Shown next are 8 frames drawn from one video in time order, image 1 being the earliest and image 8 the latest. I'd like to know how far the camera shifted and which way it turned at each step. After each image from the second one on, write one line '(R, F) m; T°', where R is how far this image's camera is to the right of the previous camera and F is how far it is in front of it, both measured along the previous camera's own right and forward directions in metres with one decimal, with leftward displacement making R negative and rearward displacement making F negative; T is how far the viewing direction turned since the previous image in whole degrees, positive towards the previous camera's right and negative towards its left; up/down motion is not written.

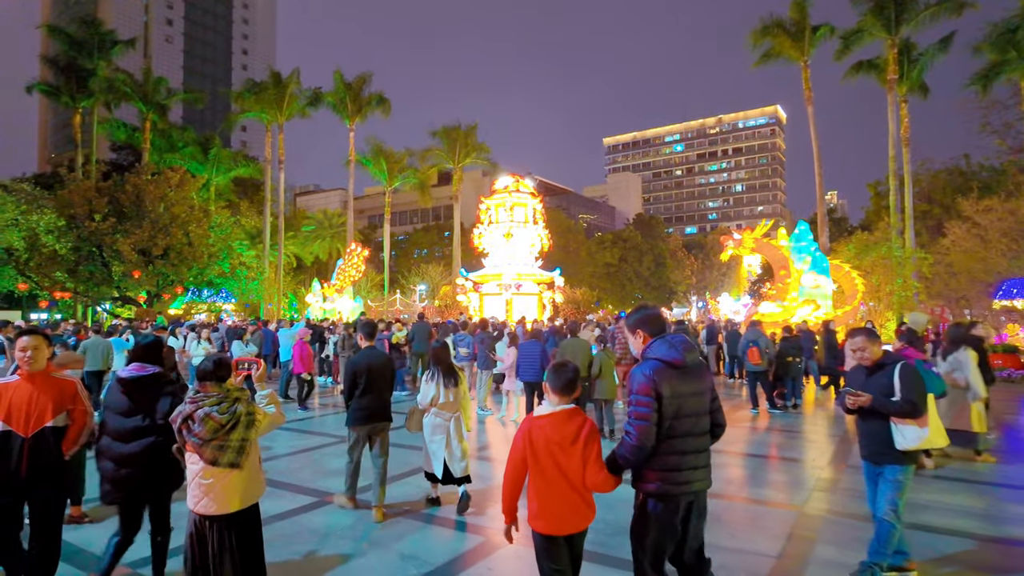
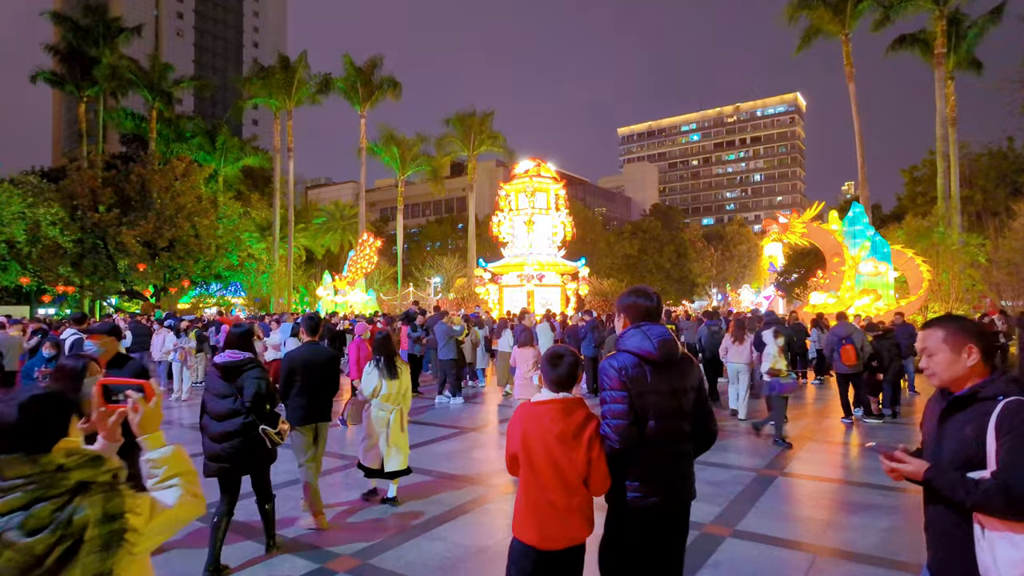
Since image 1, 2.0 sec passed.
(-0.4, +1.5) m; -1°
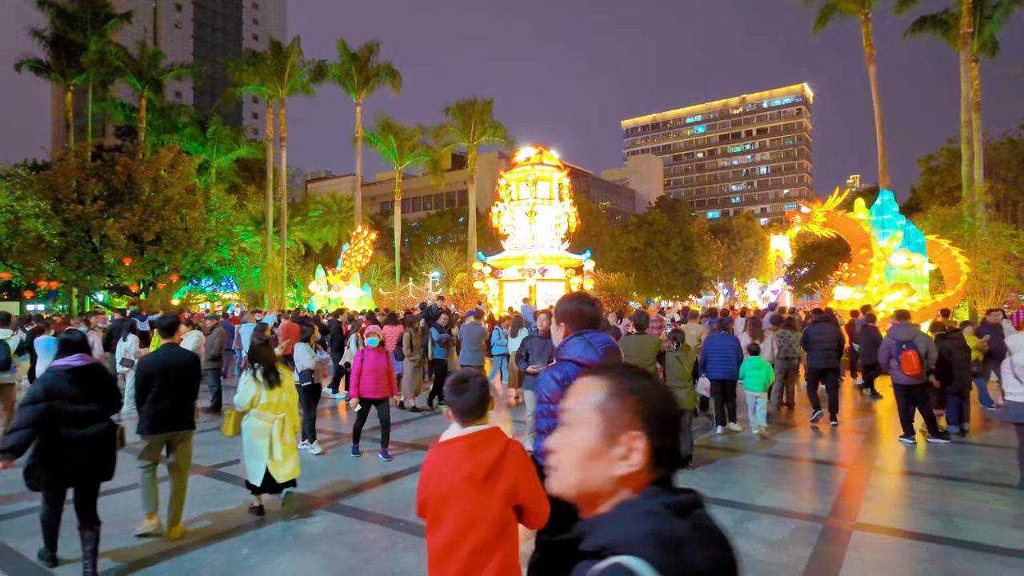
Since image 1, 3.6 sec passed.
(+0.1, +1.3) m; 0°
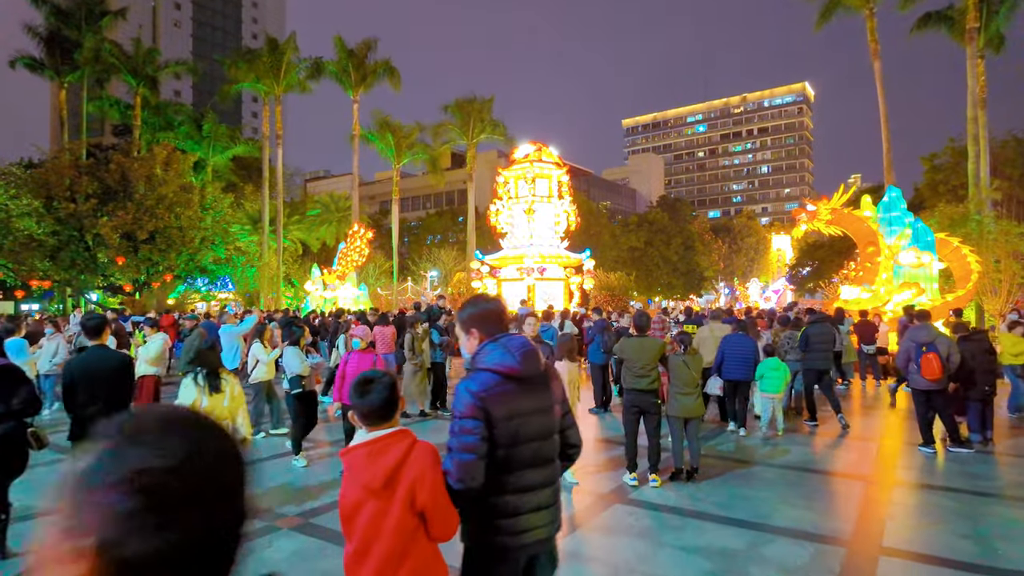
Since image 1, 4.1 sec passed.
(+0.1, +0.4) m; 0°
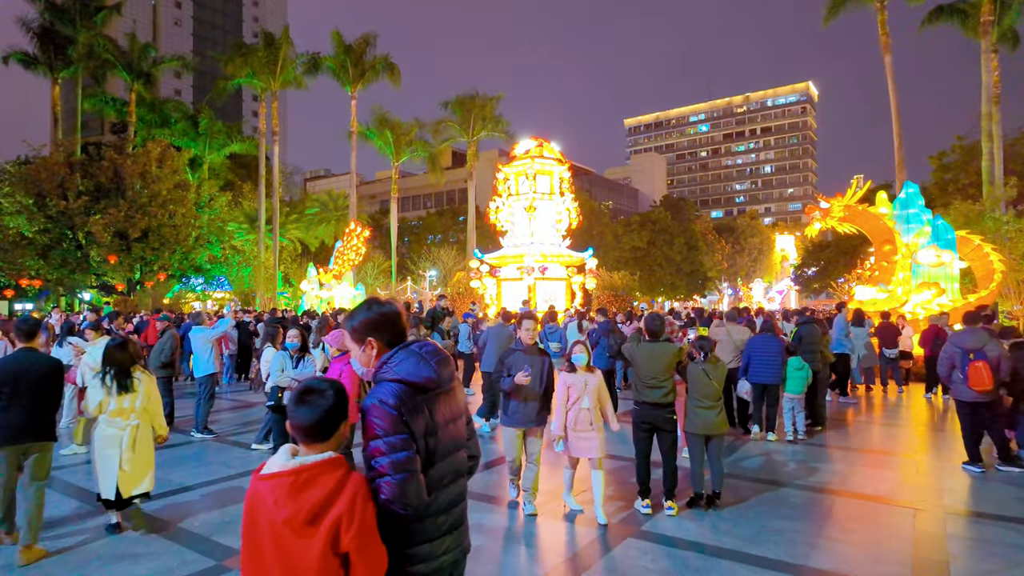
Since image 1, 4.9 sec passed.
(0.0, +0.7) m; 0°
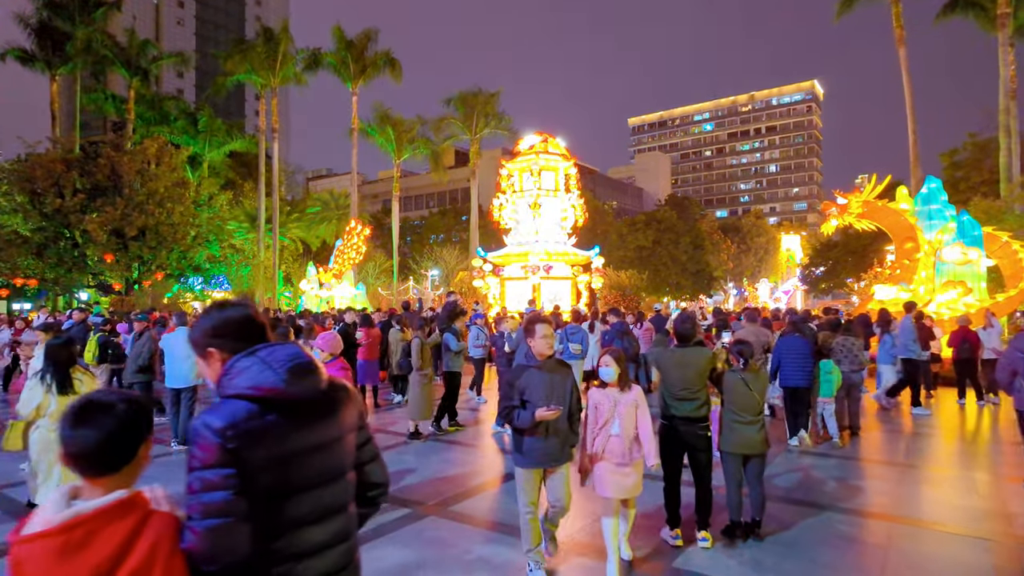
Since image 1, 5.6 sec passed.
(0.0, +0.6) m; 0°
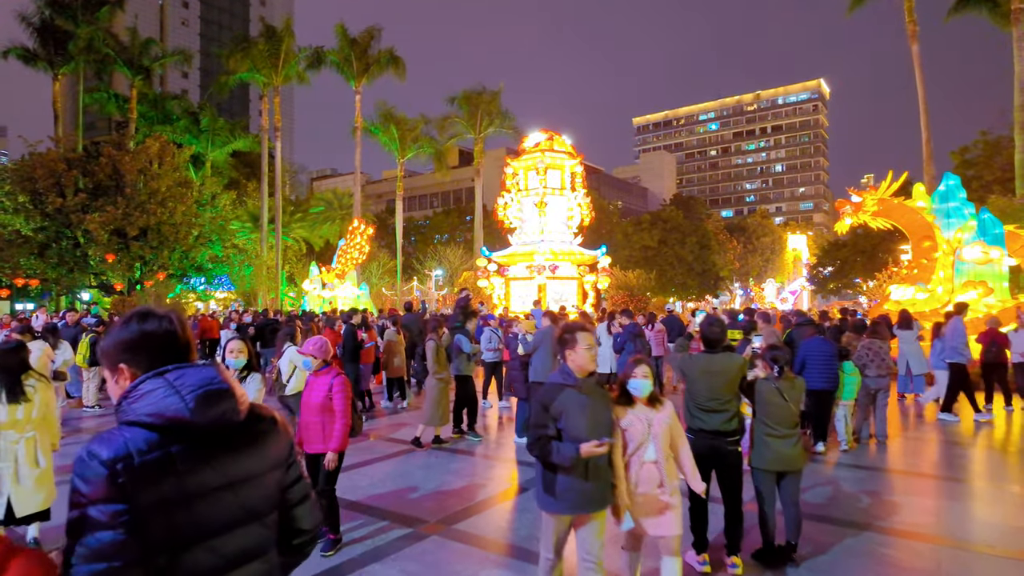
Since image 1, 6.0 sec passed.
(0.0, +0.4) m; 0°
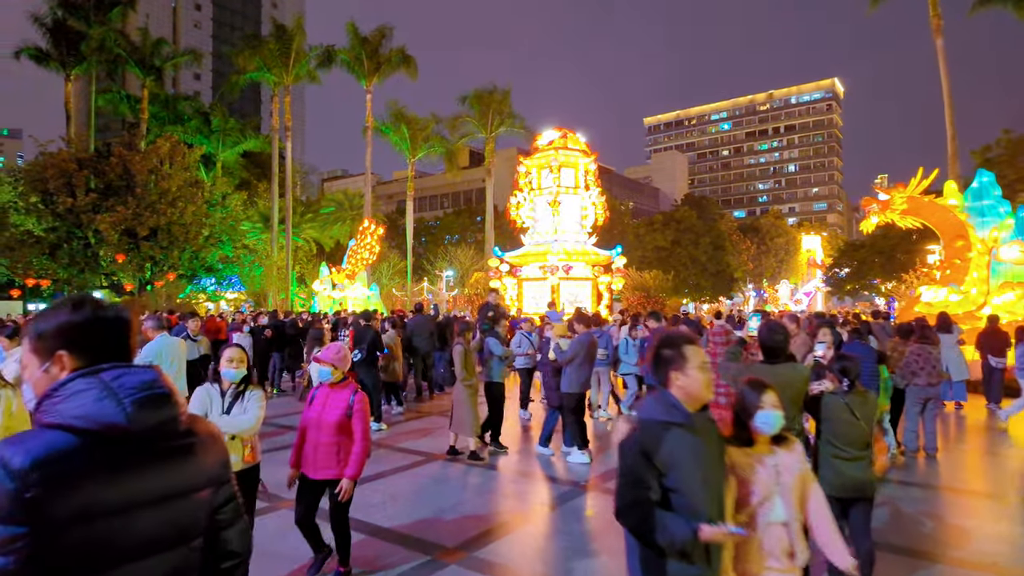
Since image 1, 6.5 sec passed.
(-0.1, +0.4) m; -1°
